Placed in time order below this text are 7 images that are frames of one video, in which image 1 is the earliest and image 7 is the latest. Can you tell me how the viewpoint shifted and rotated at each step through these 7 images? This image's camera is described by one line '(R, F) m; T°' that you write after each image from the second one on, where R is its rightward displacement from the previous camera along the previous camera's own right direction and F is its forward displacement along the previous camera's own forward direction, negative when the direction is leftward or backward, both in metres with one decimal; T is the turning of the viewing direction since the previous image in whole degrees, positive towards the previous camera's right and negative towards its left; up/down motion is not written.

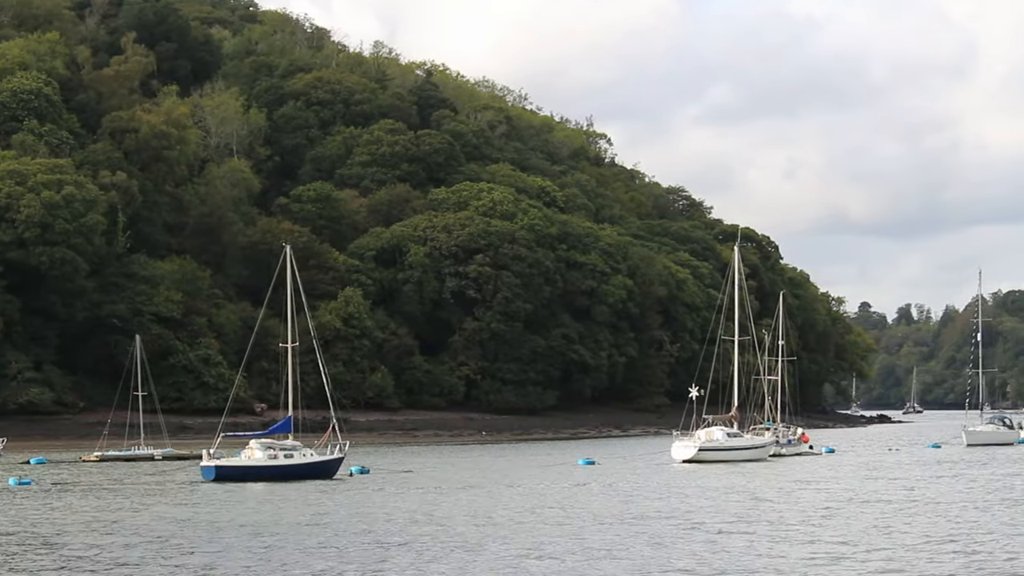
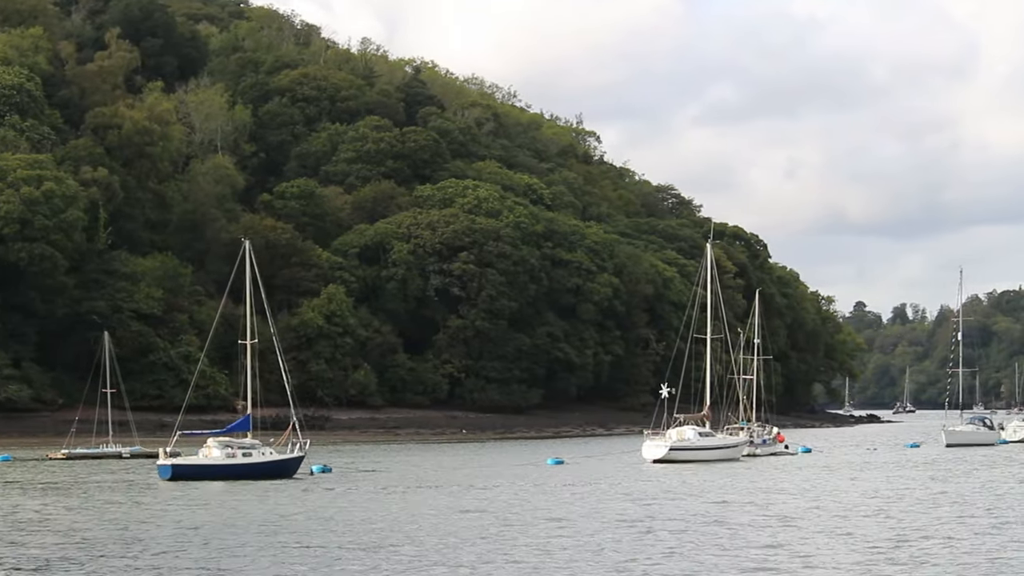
(+1.0, +0.6) m; 0°
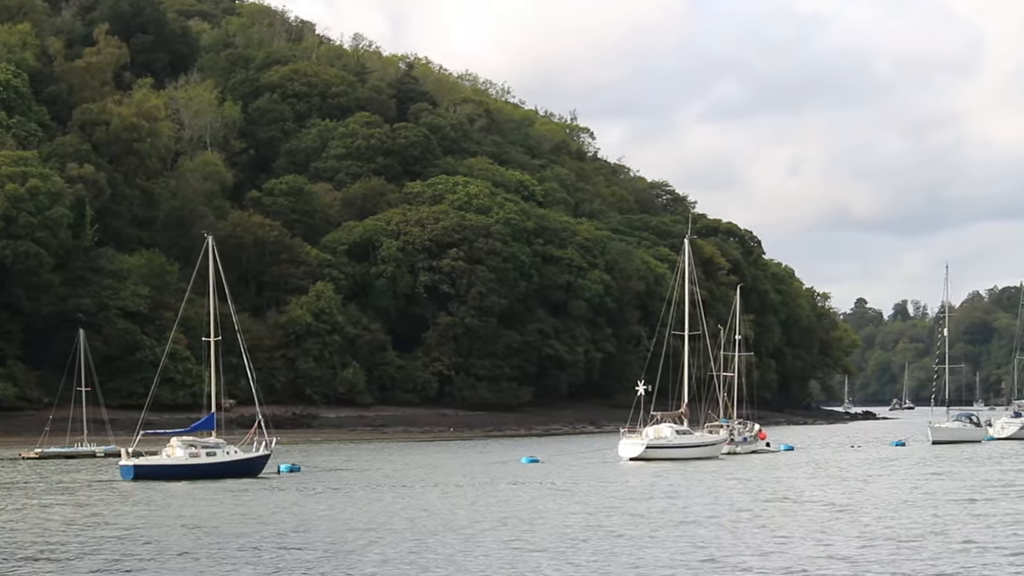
(+1.0, +0.7) m; 0°
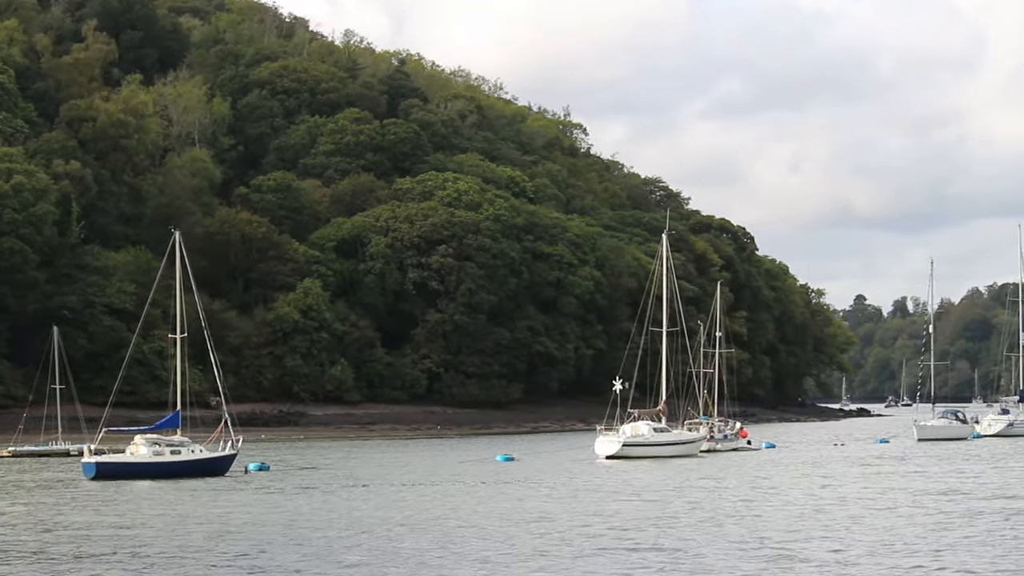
(+0.9, +0.6) m; 0°
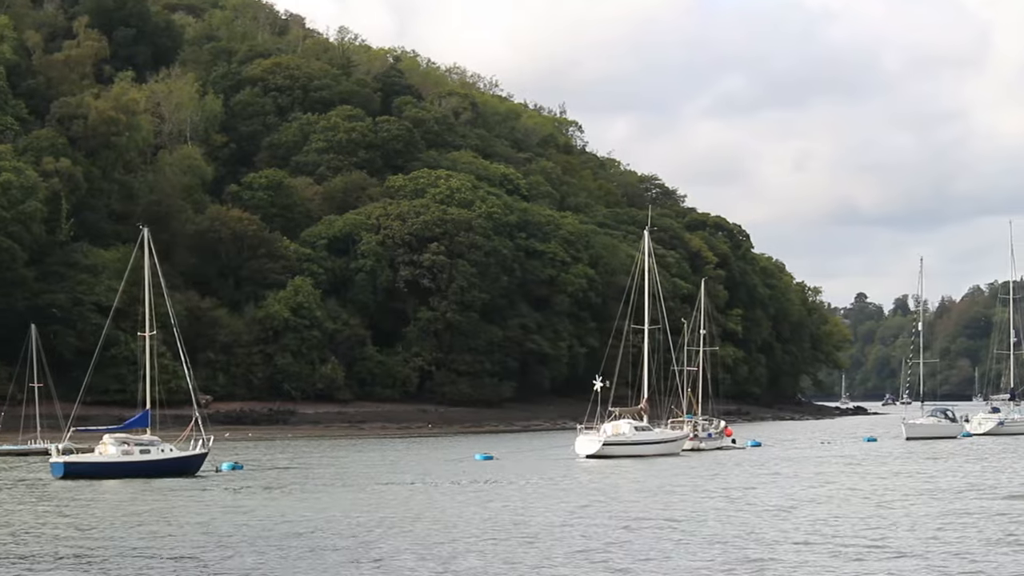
(+0.8, +0.5) m; 0°
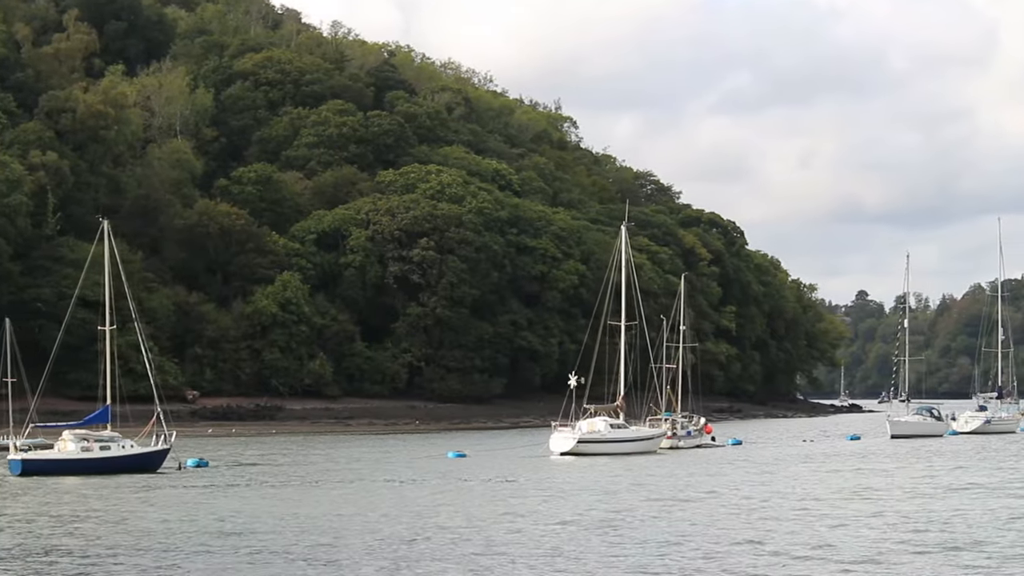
(+1.0, +0.7) m; 0°
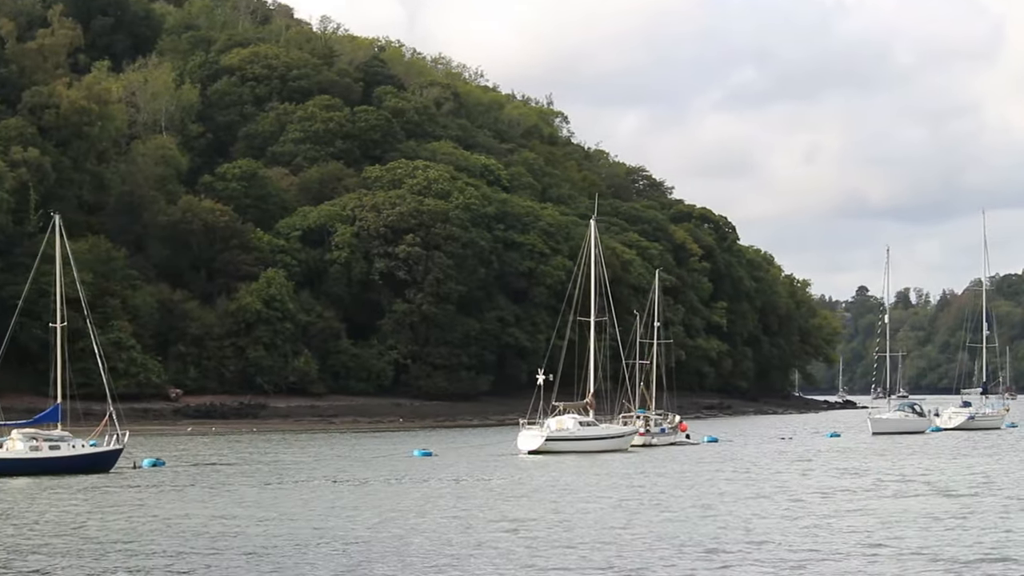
(+1.2, +0.8) m; 0°
